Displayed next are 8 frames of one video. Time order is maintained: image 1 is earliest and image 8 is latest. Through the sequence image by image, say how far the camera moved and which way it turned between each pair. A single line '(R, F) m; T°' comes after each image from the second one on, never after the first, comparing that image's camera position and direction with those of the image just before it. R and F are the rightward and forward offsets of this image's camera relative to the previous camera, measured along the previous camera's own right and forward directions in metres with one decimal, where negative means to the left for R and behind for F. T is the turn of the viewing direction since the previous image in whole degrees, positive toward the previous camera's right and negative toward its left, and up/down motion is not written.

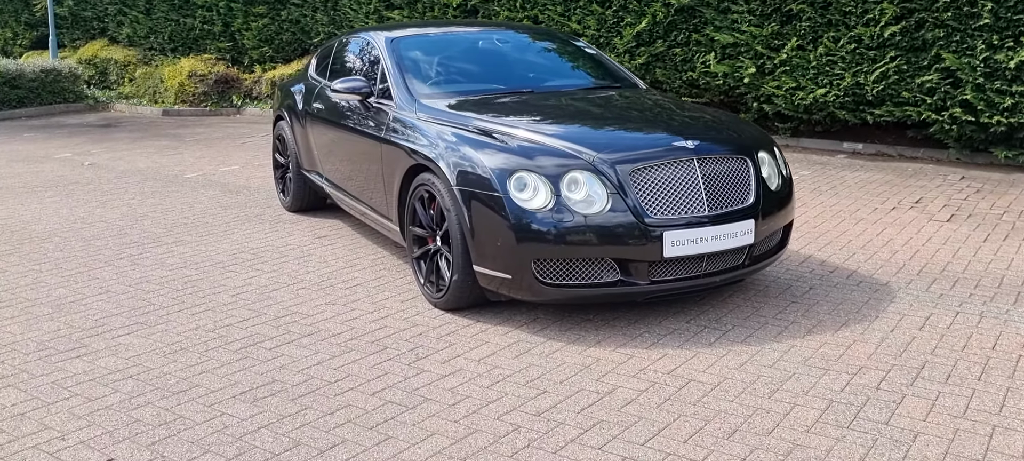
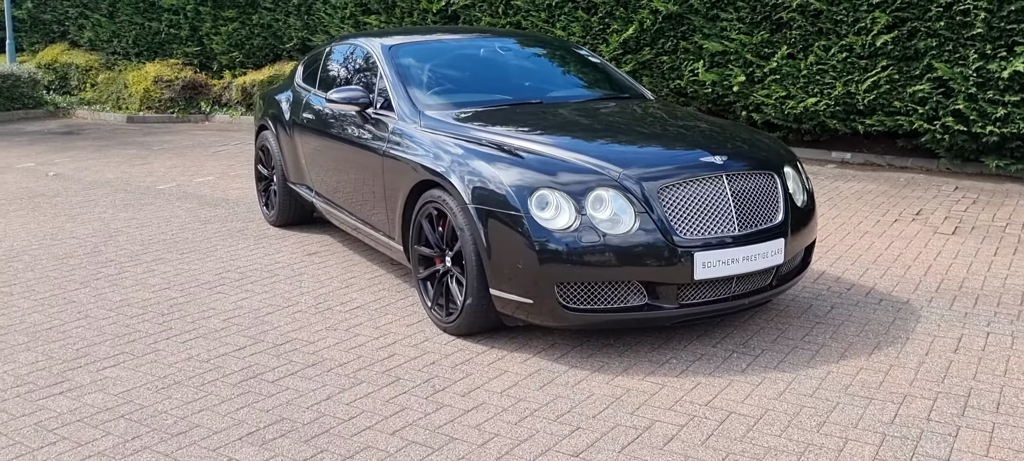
(-0.2, +0.2) m; +2°
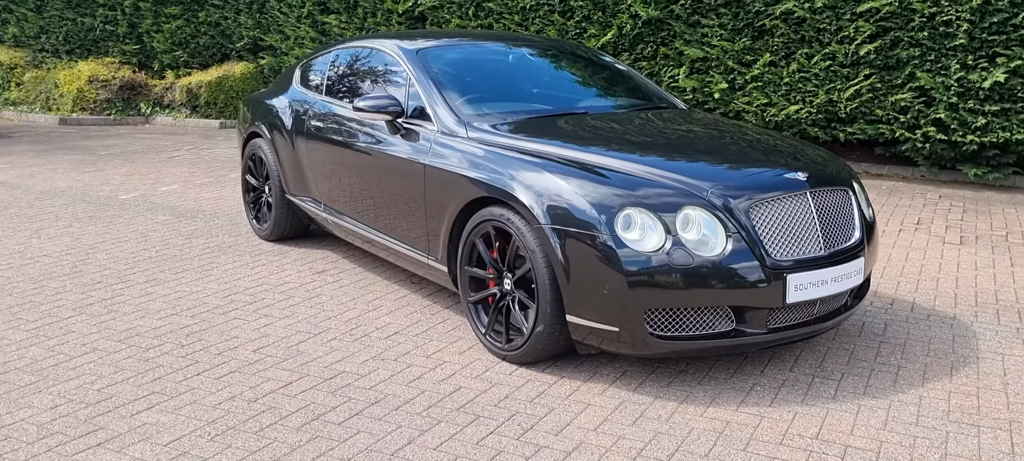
(-0.6, +0.3) m; +5°
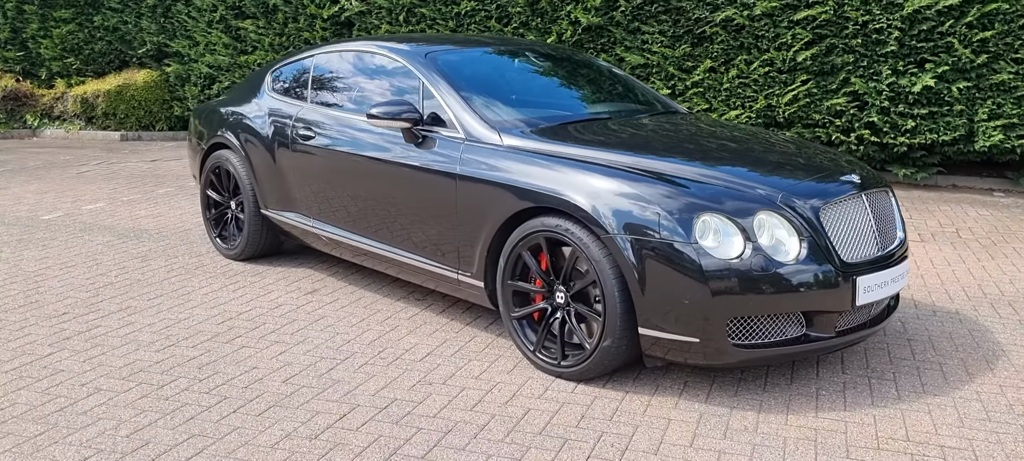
(-0.7, +0.2) m; +8°
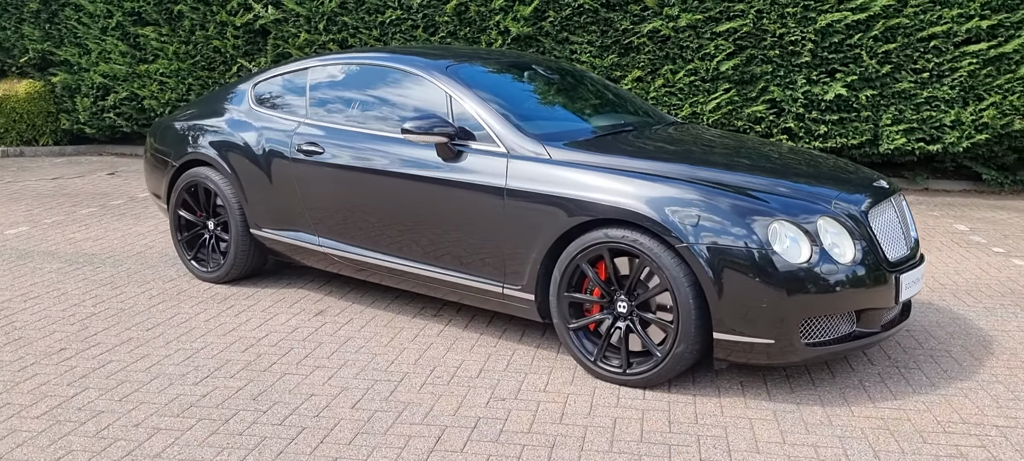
(-0.9, +0.1) m; +10°
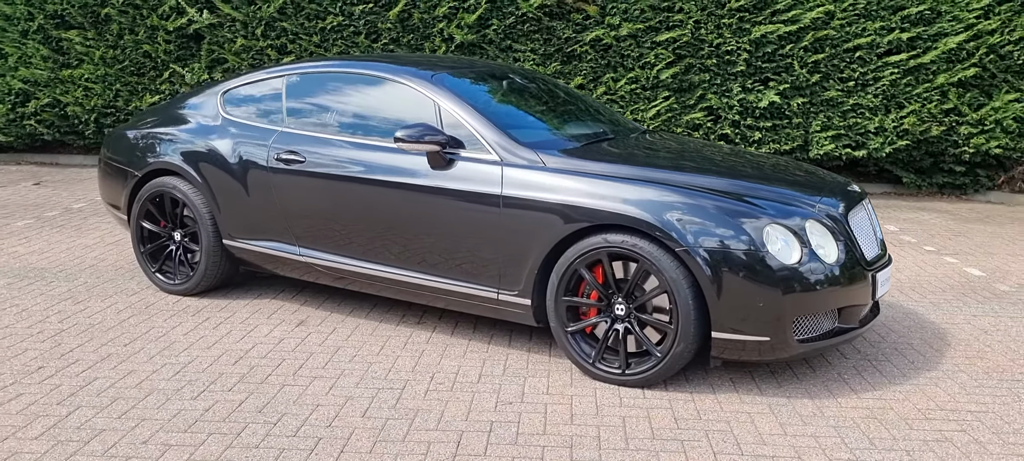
(-0.4, 0.0) m; +6°
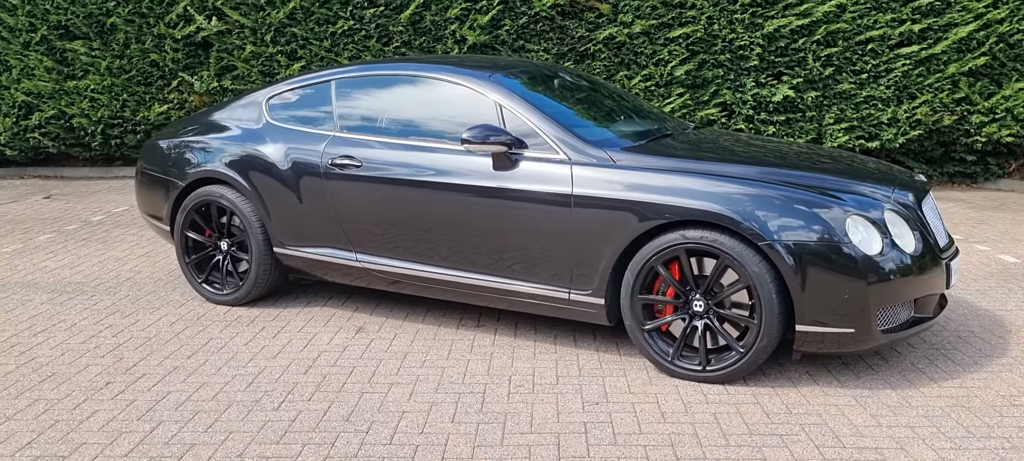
(-0.4, 0.0) m; +1°
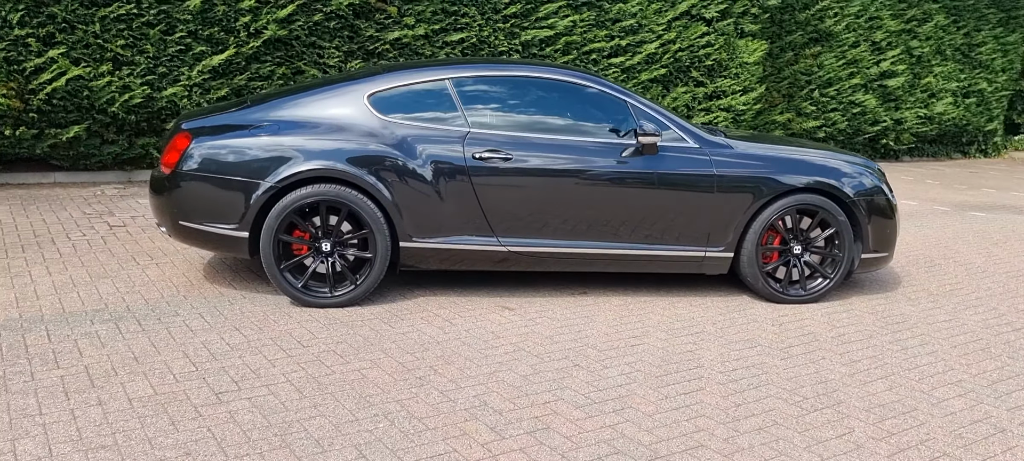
(-2.8, -0.2) m; +24°
